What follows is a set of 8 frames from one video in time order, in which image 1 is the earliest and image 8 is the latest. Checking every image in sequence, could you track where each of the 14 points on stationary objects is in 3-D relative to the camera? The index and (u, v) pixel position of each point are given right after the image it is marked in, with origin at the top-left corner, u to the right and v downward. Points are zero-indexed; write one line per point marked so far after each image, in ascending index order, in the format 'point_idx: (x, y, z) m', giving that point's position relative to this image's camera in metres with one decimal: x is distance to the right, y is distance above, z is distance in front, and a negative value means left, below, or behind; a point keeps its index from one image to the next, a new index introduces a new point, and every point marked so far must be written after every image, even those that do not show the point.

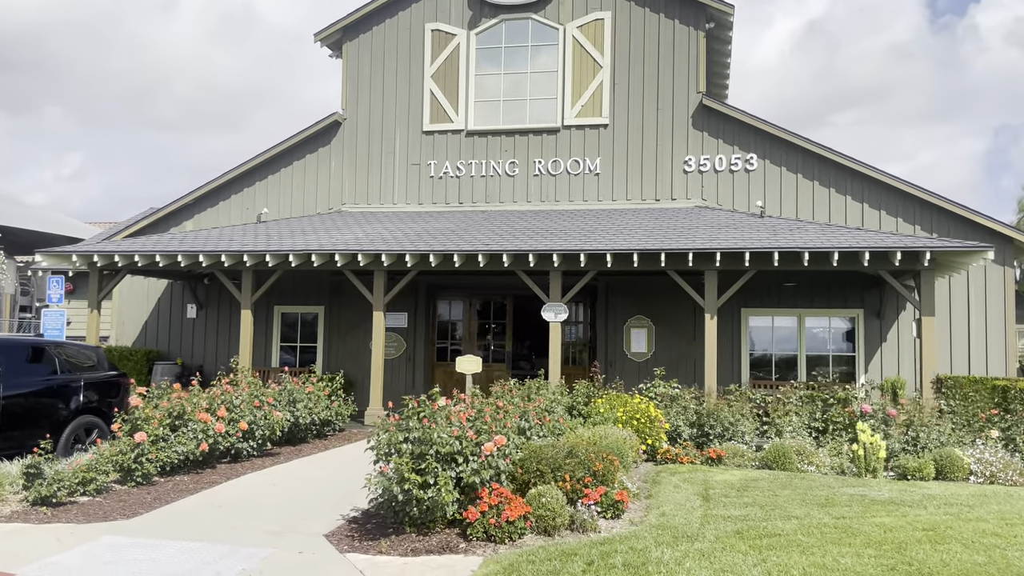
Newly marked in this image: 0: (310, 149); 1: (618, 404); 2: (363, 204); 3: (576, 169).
0: (-3.8, +2.6, +15.2) m
1: (+1.2, -1.3, +8.7) m
2: (-2.8, +1.6, +14.9) m
3: (+1.1, +2.1, +14.1) m
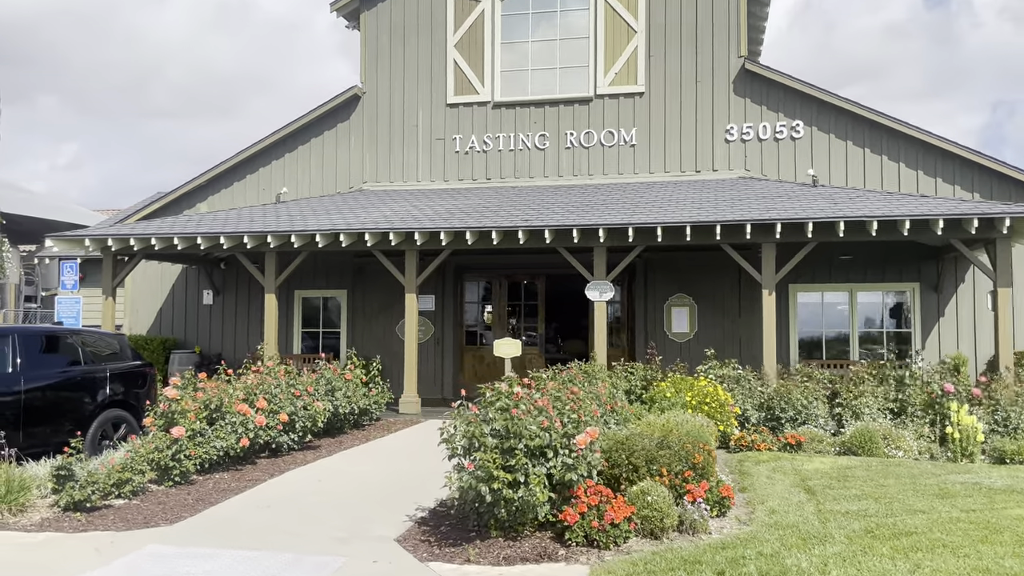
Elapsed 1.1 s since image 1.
0: (-3.3, +2.9, +14.5) m
1: (+1.8, -1.0, +8.1) m
2: (-2.3, +1.9, +14.3) m
3: (+1.6, +2.5, +13.4) m
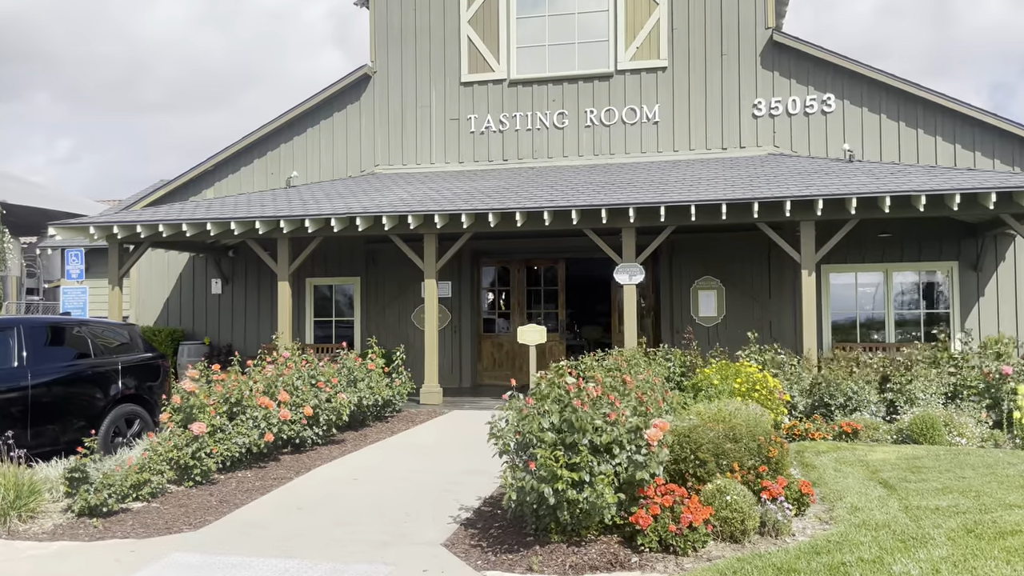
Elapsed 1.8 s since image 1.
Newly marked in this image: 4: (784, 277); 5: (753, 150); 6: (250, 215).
0: (-3.0, +3.2, +13.9) m
1: (+2.1, -0.8, +7.6) m
2: (-2.0, +2.1, +13.8) m
3: (+1.9, +2.7, +12.9) m
4: (+4.1, +0.2, +12.1) m
5: (+3.7, +2.1, +12.4) m
6: (-3.6, +1.0, +10.9) m
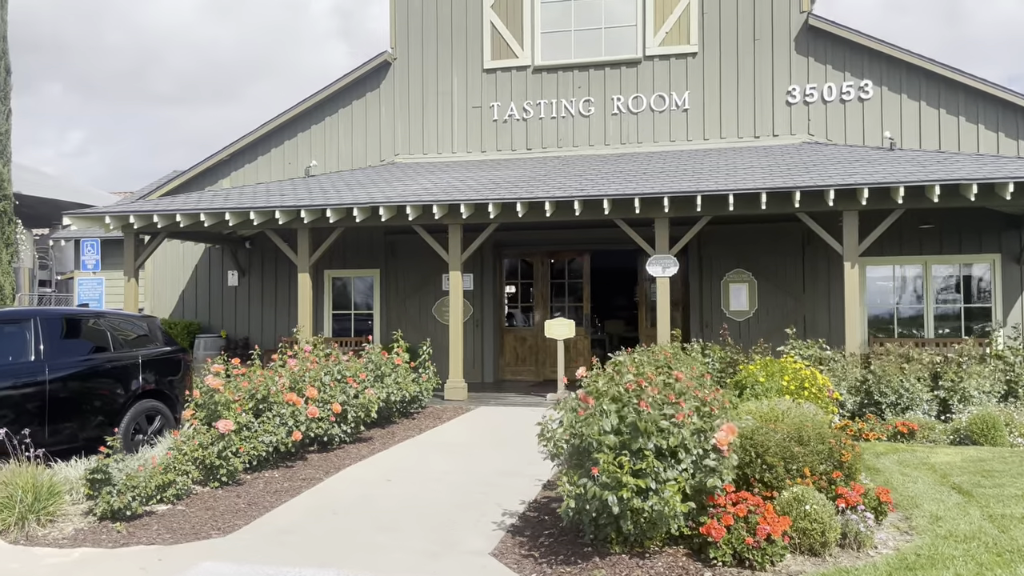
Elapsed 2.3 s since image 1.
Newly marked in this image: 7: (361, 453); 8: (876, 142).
0: (-2.6, +3.3, +13.6) m
1: (+2.4, -0.7, +7.3) m
2: (-1.6, +2.2, +13.4) m
3: (+2.3, +2.8, +12.5) m
4: (+4.5, +0.3, +11.8) m
5: (+4.1, +2.2, +12.0) m
6: (-3.2, +1.1, +10.6) m
7: (-1.3, -1.4, +7.0) m
8: (+5.3, +2.1, +11.7) m
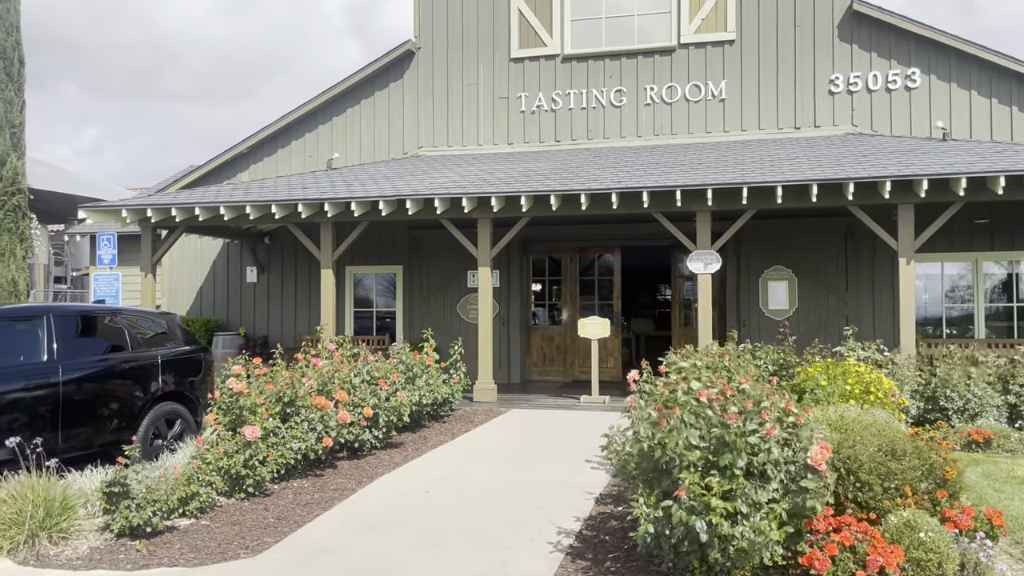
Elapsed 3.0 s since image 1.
0: (-2.2, +3.3, +13.2) m
1: (+2.8, -0.7, +6.8) m
2: (-1.1, +2.3, +13.0) m
3: (+2.8, +2.9, +12.0) m
4: (+4.9, +0.3, +11.2) m
5: (+4.6, +2.3, +11.5) m
6: (-2.8, +1.1, +10.2) m
7: (-1.0, -1.4, +6.5) m
8: (+5.7, +2.2, +11.1) m
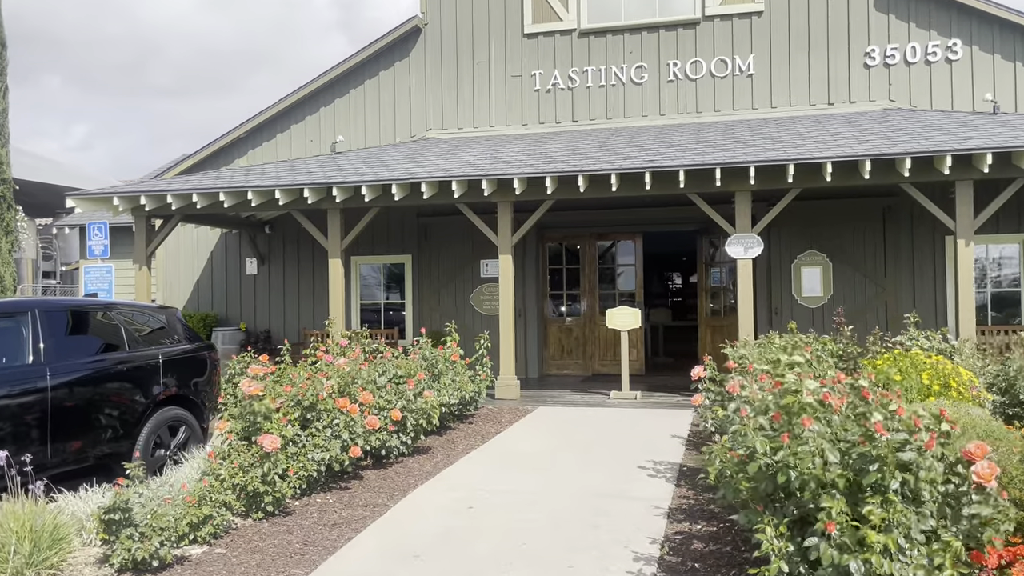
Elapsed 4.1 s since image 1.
0: (-2.0, +3.5, +12.4) m
1: (+3.1, -0.6, +6.2) m
2: (-0.9, +2.4, +12.3) m
3: (+3.0, +3.1, +11.3) m
4: (+5.2, +0.5, +10.6) m
5: (+4.8, +2.5, +10.9) m
6: (-2.5, +1.3, +9.5) m
7: (-0.6, -1.3, +5.9) m
8: (+6.0, +2.4, +10.5) m
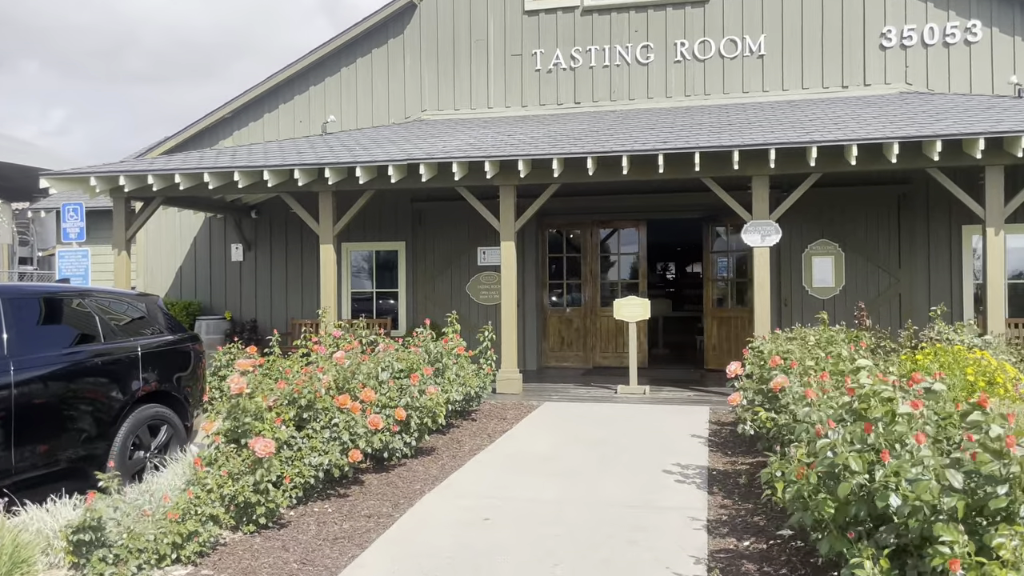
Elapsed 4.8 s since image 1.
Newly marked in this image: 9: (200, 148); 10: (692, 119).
0: (-2.0, +3.7, +11.9) m
1: (+3.2, -0.5, +5.7) m
2: (-0.9, +2.6, +11.7) m
3: (+3.0, +3.2, +10.8) m
4: (+5.2, +0.6, +10.2) m
5: (+4.8, +2.6, +10.4) m
6: (-2.5, +1.4, +8.9) m
7: (-0.6, -1.2, +5.4) m
8: (+6.0, +2.5, +10.1) m
9: (-4.8, +2.1, +12.2) m
10: (+2.2, +2.0, +9.7) m
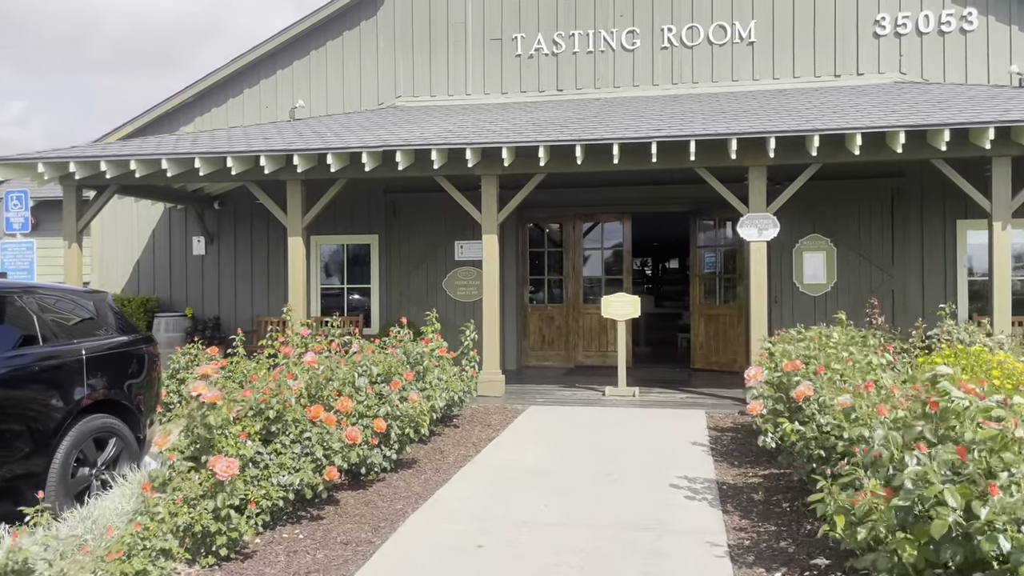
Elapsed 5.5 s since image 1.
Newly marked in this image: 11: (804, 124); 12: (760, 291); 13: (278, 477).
0: (-2.3, +3.7, +11.3) m
1: (+3.1, -0.5, +5.4) m
2: (-1.2, +2.7, +11.2) m
3: (+2.7, +3.3, +10.4) m
4: (+4.9, +0.6, +9.9) m
5: (+4.5, +2.6, +10.1) m
6: (-2.7, +1.4, +8.3) m
7: (-0.6, -1.2, +4.9) m
8: (+5.7, +2.5, +9.8) m
9: (-5.1, +2.2, +11.4) m
10: (+2.0, +2.1, +9.3) m
11: (+2.7, +1.5, +7.3) m
12: (+2.4, 0.0, +7.7) m
13: (-1.2, -0.9, +4.0) m
